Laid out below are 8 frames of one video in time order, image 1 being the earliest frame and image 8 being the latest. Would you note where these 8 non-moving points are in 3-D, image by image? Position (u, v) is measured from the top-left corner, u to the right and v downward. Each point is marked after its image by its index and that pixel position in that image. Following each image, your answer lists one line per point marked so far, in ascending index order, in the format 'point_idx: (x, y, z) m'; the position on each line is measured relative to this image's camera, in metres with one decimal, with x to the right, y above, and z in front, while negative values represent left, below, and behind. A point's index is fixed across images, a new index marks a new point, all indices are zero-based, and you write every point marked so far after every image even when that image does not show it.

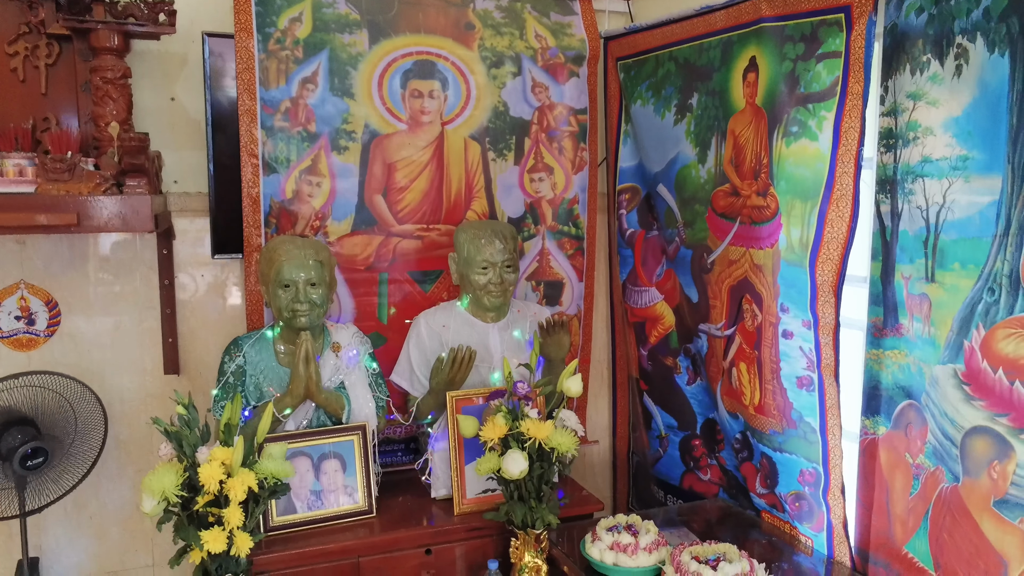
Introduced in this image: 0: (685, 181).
0: (+0.5, +0.3, +1.9) m
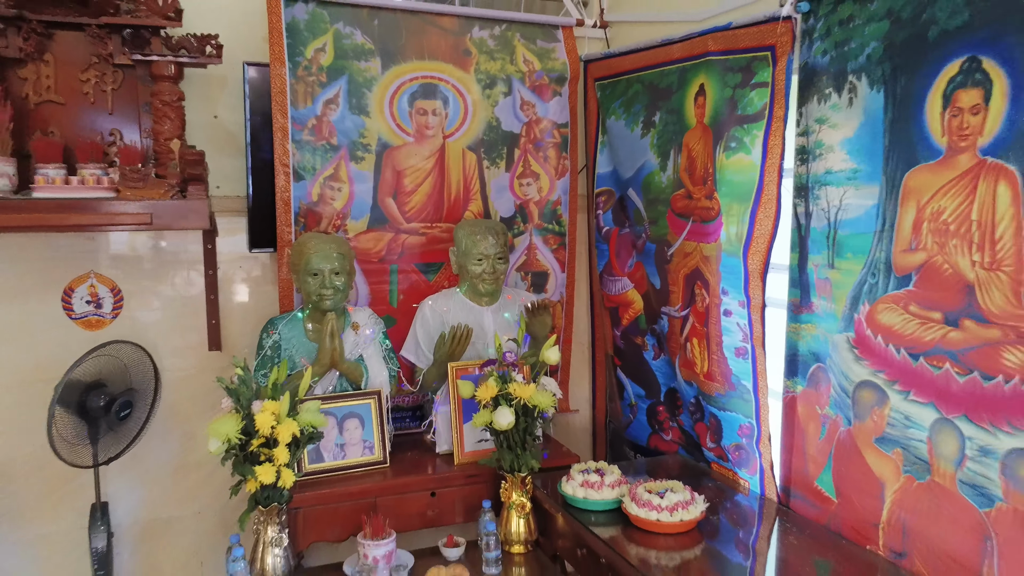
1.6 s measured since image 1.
0: (+0.4, +0.3, +2.3) m
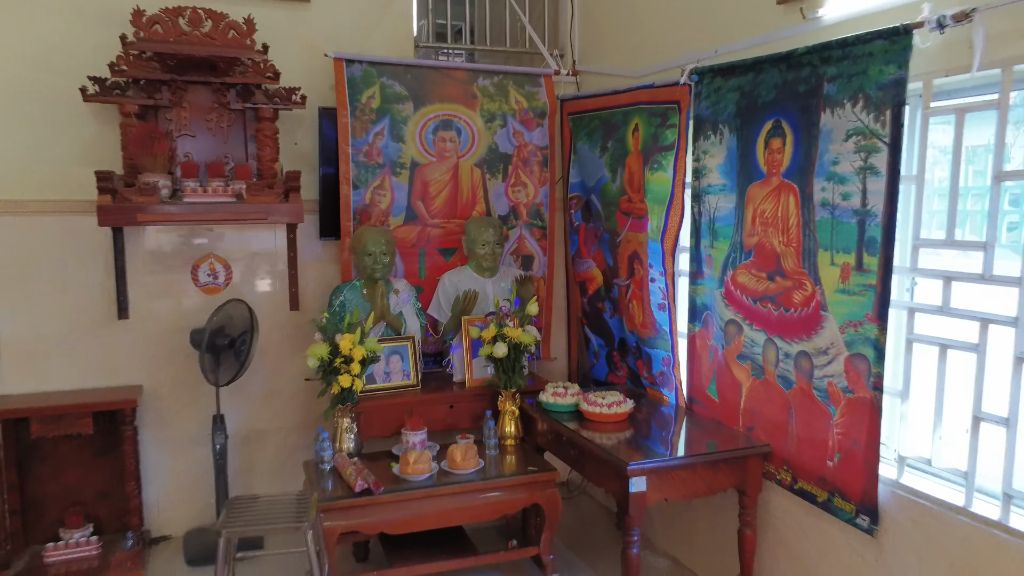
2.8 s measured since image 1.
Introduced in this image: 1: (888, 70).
0: (+0.4, +0.4, +3.3) m
1: (+1.0, +0.6, +2.0) m
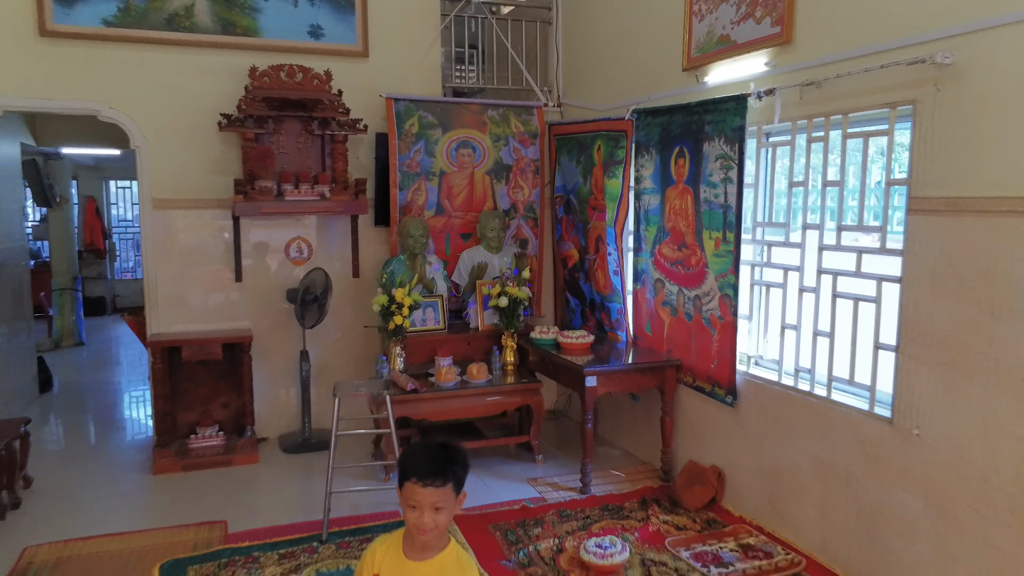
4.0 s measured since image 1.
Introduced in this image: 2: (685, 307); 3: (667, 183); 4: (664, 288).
0: (+0.4, +0.6, +4.6) m
1: (+0.9, +0.7, +3.3) m
2: (+0.8, -0.1, +3.8) m
3: (+0.8, +0.5, +3.8) m
4: (+0.8, 0.0, +3.9) m
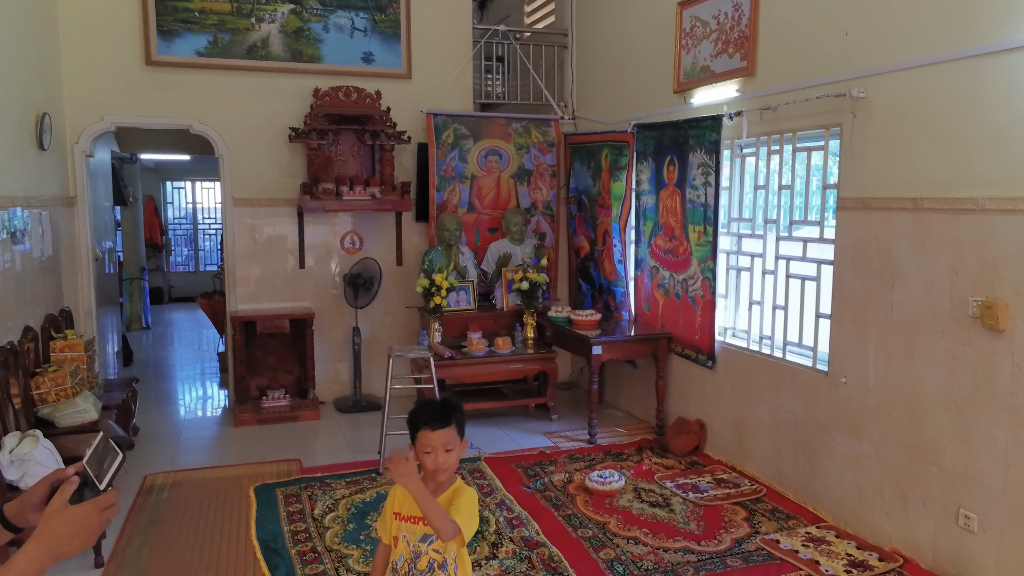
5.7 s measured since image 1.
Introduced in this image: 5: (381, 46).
0: (+0.6, +0.7, +5.4) m
1: (+1.1, +0.8, +4.1) m
2: (+1.0, 0.0, +4.6) m
3: (+0.9, +0.6, +4.6) m
4: (+0.9, +0.1, +4.7) m
5: (-0.9, +1.7, +5.3) m
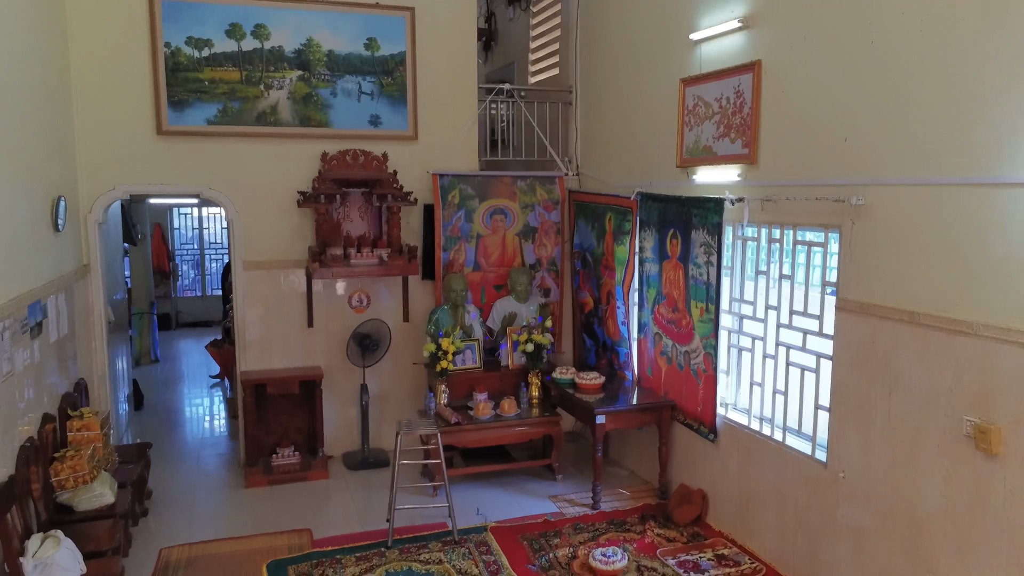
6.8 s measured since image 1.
0: (+0.6, +0.2, +5.5) m
1: (+1.1, +0.4, +4.1) m
2: (+1.0, -0.4, +4.6) m
3: (+0.9, +0.2, +4.7) m
4: (+0.9, -0.3, +4.8) m
5: (-0.9, +1.3, +5.4) m
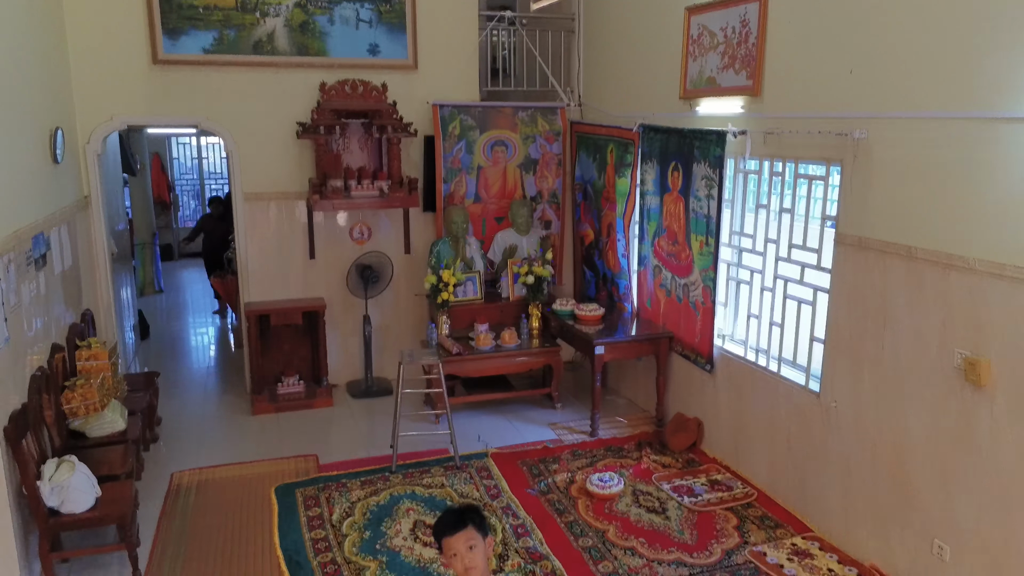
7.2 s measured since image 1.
0: (+0.6, +0.7, +5.5) m
1: (+1.1, +0.7, +4.1) m
2: (+1.0, 0.0, +4.7) m
3: (+0.9, +0.6, +4.7) m
4: (+0.9, +0.1, +4.8) m
5: (-0.9, +1.7, +5.3) m
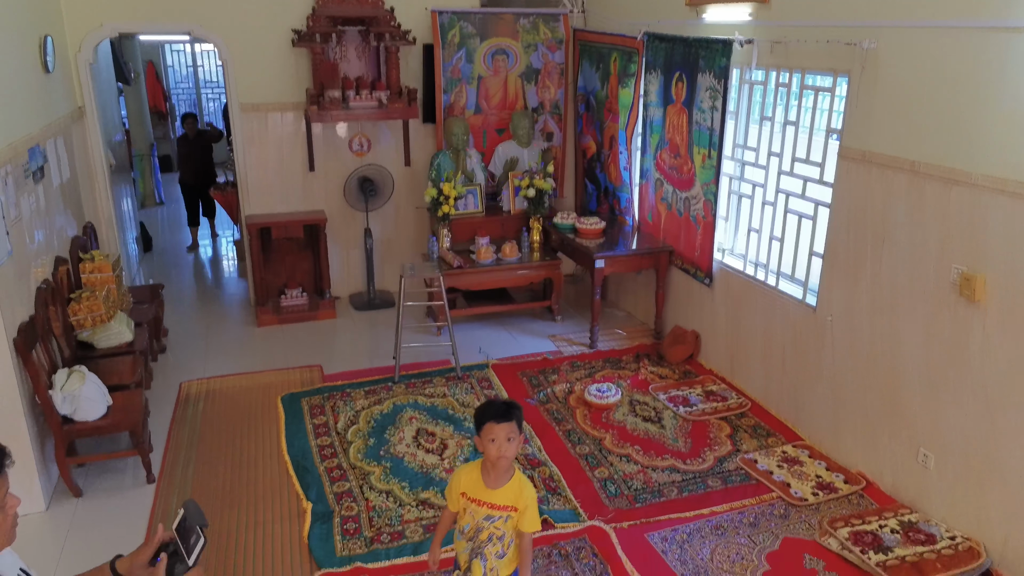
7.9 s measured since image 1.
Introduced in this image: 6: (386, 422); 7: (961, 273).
0: (+0.6, +1.3, +5.3) m
1: (+1.1, +1.2, +4.0) m
2: (+1.0, +0.5, +4.7) m
3: (+0.9, +1.1, +4.6) m
4: (+0.9, +0.6, +4.8) m
5: (-0.8, +2.3, +5.1) m
6: (-0.7, -0.7, +4.0) m
7: (+1.7, +0.1, +2.9) m
